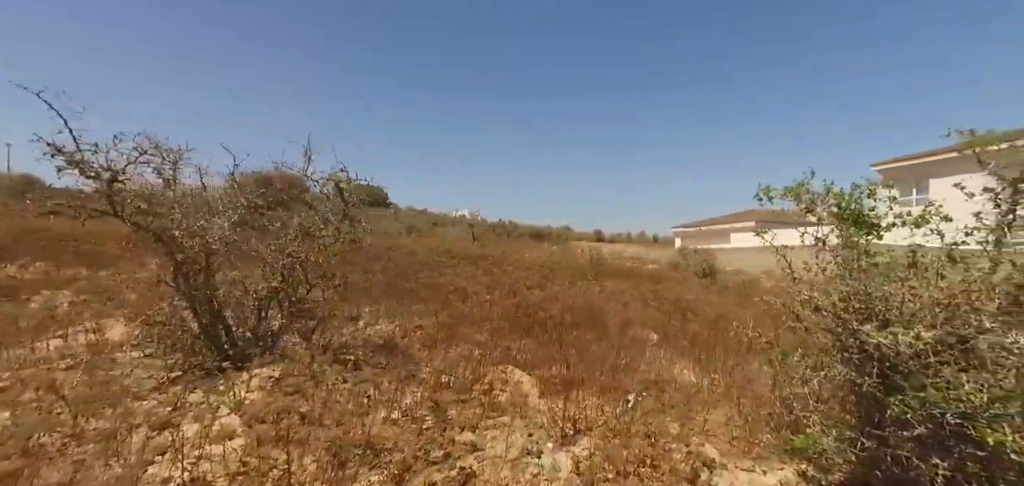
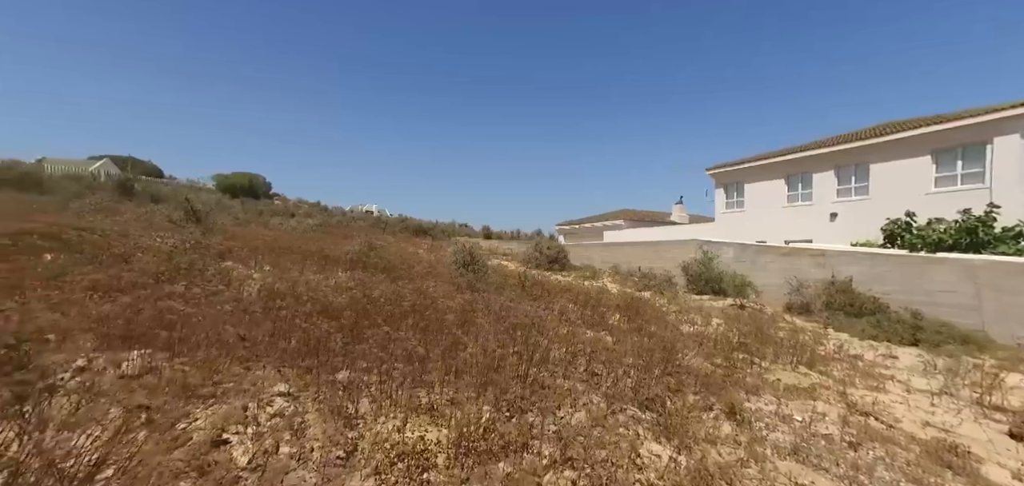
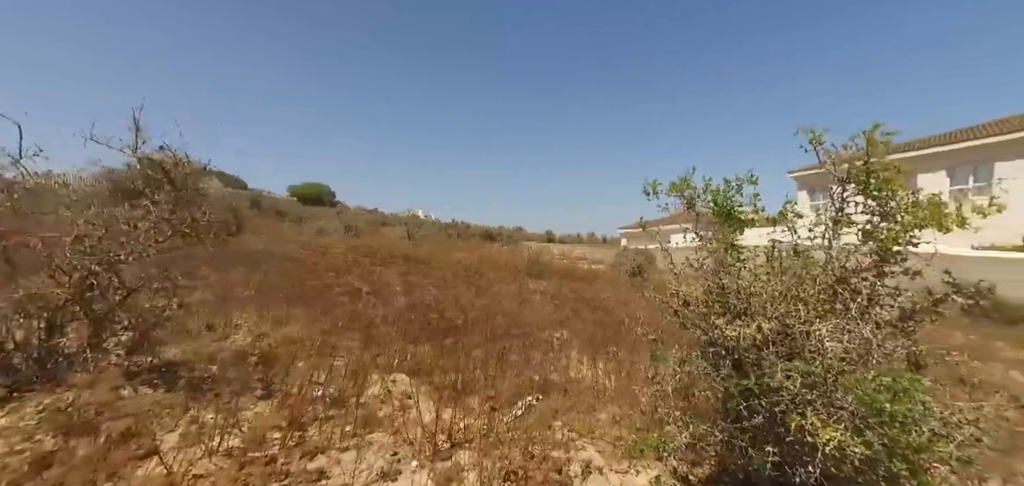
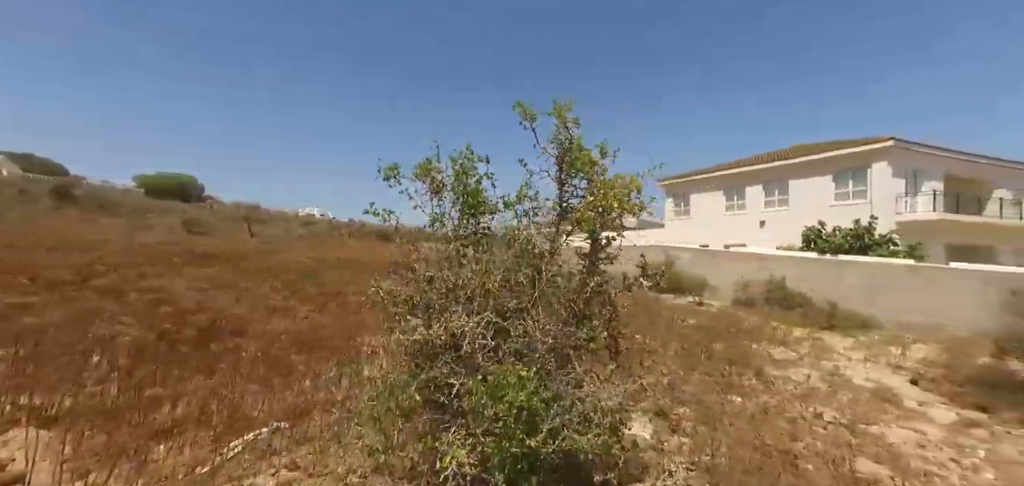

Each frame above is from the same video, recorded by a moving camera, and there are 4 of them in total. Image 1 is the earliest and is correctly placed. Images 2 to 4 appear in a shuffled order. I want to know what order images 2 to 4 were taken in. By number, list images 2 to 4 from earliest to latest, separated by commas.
3, 4, 2
